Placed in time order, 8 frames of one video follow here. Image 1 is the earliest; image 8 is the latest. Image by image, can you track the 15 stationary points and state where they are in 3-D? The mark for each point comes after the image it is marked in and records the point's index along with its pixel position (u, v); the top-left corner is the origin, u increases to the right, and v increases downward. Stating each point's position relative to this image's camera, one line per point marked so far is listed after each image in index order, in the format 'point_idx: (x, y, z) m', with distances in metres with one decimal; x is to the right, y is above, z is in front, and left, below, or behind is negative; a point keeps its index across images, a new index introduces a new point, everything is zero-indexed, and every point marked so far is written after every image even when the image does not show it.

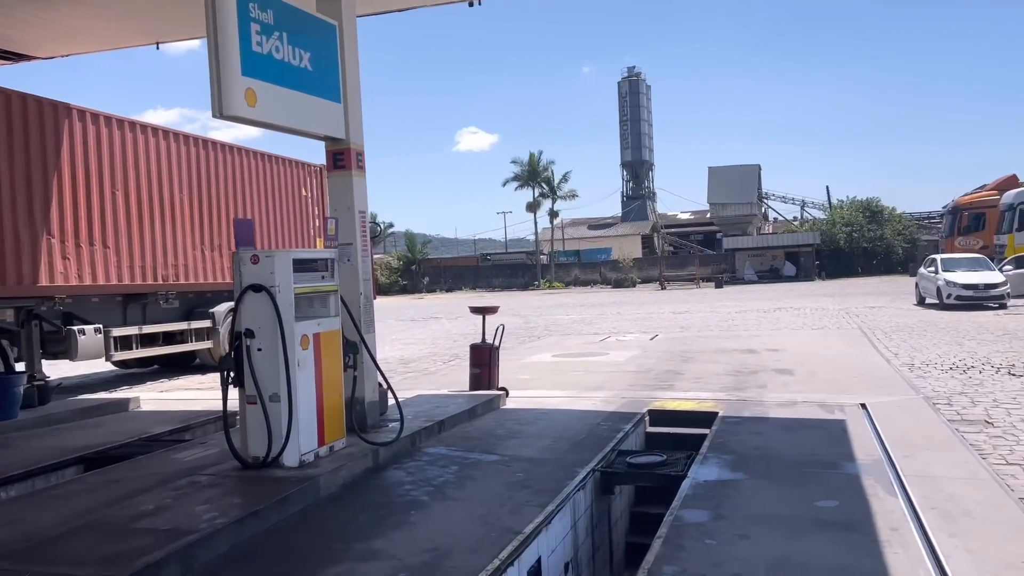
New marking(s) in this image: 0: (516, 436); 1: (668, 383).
0: (0.0, -1.3, +7.6) m
1: (+2.1, -1.3, +11.2) m
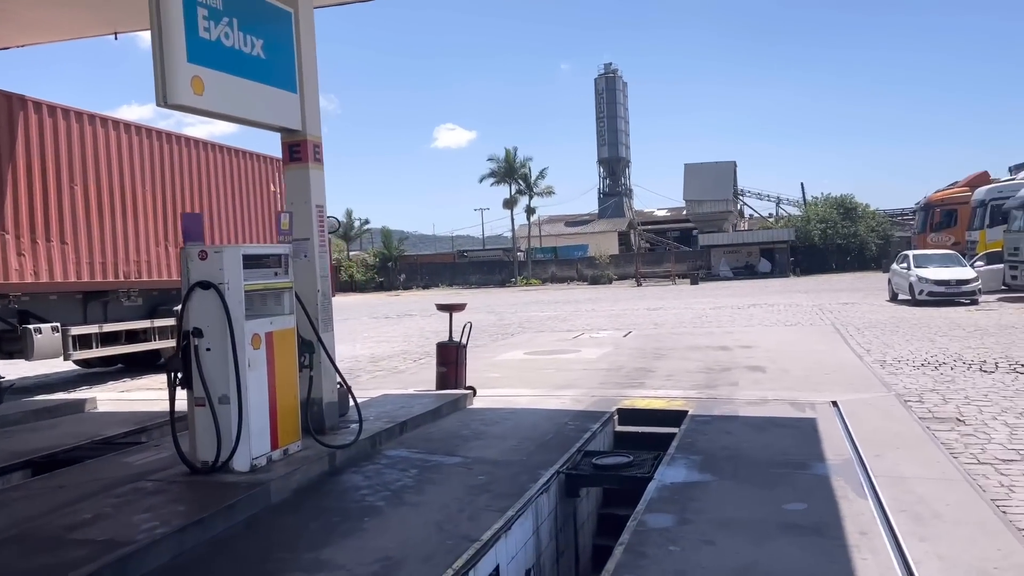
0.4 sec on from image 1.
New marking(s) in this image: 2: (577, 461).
0: (-0.3, -1.3, +7.4) m
1: (+1.7, -1.2, +11.0) m
2: (+0.5, -1.4, +6.7) m
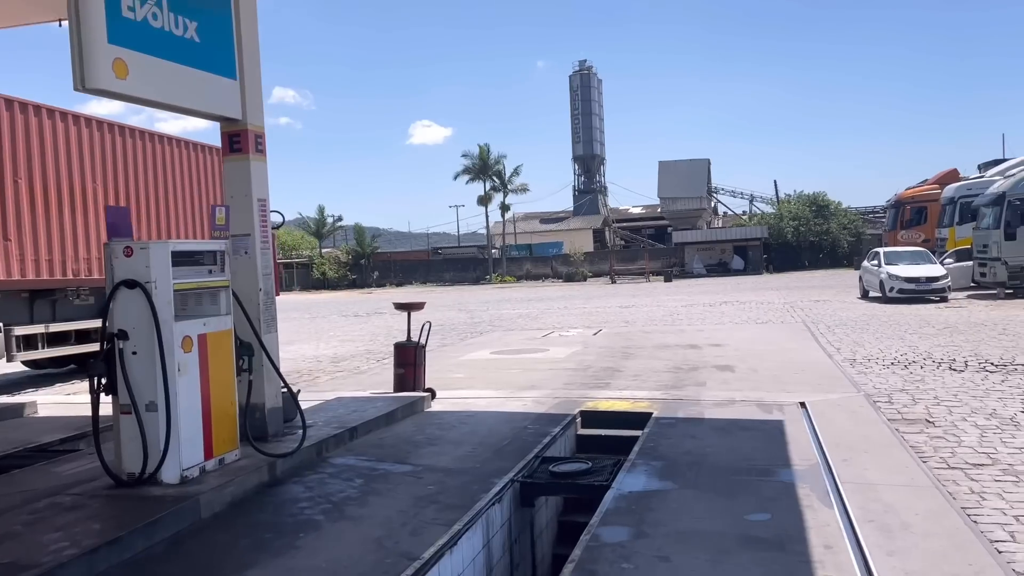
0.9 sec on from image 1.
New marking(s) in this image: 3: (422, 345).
0: (-0.7, -1.3, +7.0) m
1: (+1.2, -1.2, +10.8) m
2: (+0.2, -1.4, +6.4) m
3: (-1.0, -0.6, +9.2) m
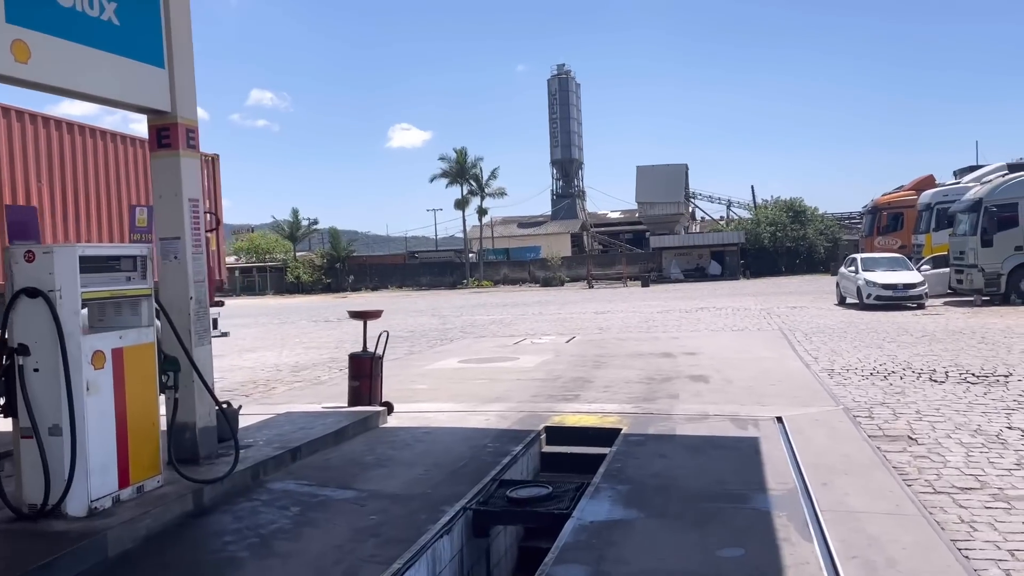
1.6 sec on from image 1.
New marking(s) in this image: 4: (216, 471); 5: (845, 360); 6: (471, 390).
0: (-1.0, -1.4, +6.5) m
1: (+0.7, -1.3, +10.3) m
2: (-0.2, -1.4, +5.9) m
3: (-1.4, -0.7, +8.7) m
4: (-2.0, -1.2, +5.7) m
5: (+5.0, -1.1, +12.6) m
6: (-0.5, -1.3, +10.8) m
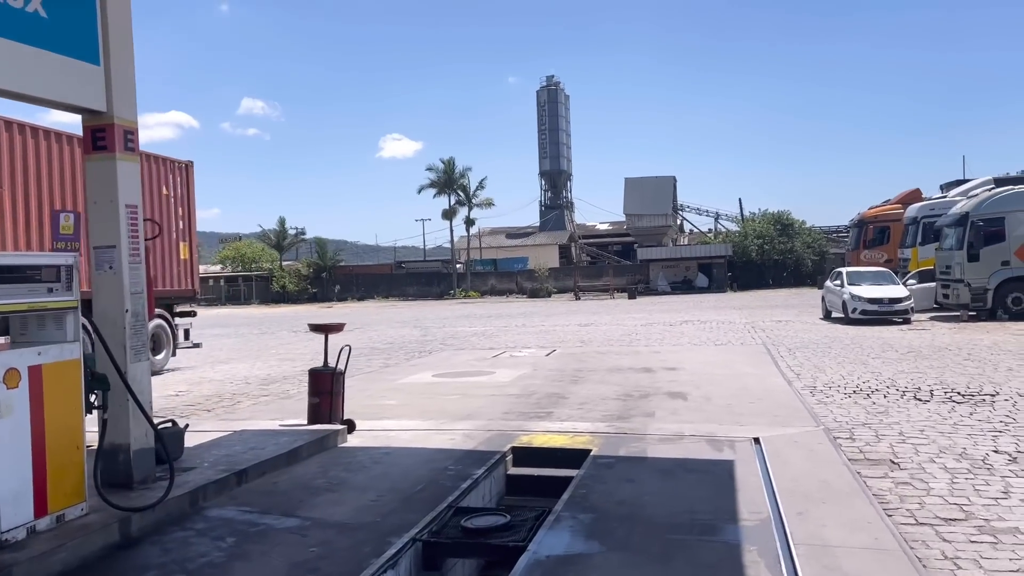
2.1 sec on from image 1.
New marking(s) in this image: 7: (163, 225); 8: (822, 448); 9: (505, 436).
0: (-1.3, -1.5, +6.1) m
1: (+0.4, -1.4, +9.9) m
2: (-0.4, -1.5, +5.5) m
3: (-1.7, -0.8, +8.3) m
4: (-2.3, -1.3, +5.3) m
5: (+4.6, -1.3, +12.3) m
6: (-0.9, -1.4, +10.4) m
7: (-6.8, +1.3, +16.4) m
8: (+2.8, -1.4, +7.5) m
9: (-0.1, -1.4, +8.1) m
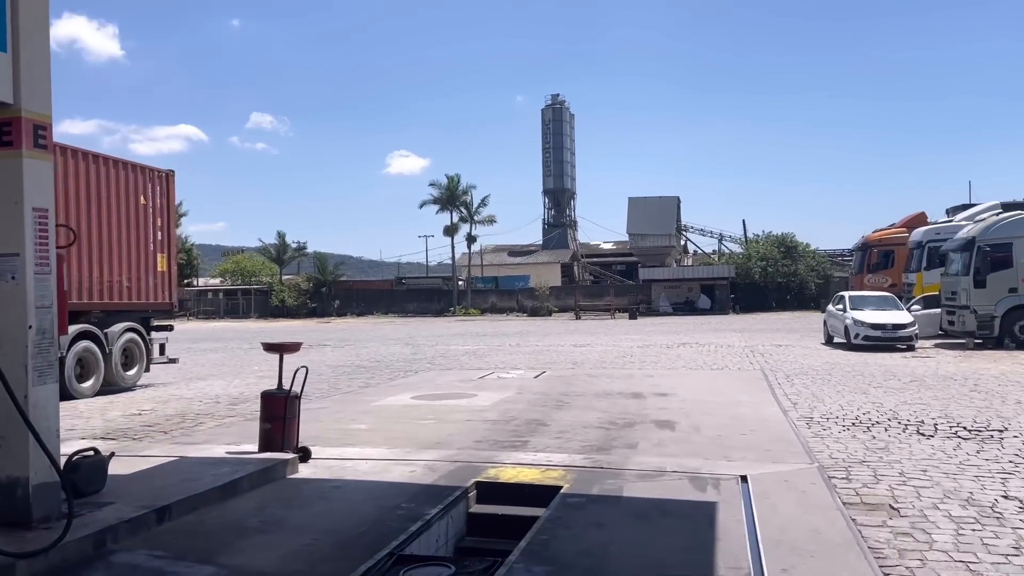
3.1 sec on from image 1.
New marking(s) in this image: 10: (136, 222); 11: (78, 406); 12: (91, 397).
0: (-1.6, -1.6, +5.5) m
1: (+0.1, -1.7, +9.3) m
2: (-0.8, -1.6, +4.9) m
3: (-2.0, -1.0, +7.7) m
4: (-2.6, -1.4, +4.7) m
5: (+4.3, -1.6, +11.7) m
6: (-1.2, -1.7, +9.7) m
7: (-7.0, +1.0, +15.9) m
8: (+2.5, -1.6, +6.9) m
9: (-0.4, -1.6, +7.5) m
10: (-7.1, +1.2, +15.8) m
11: (-6.3, -1.7, +12.2) m
12: (-7.1, -1.8, +14.2) m
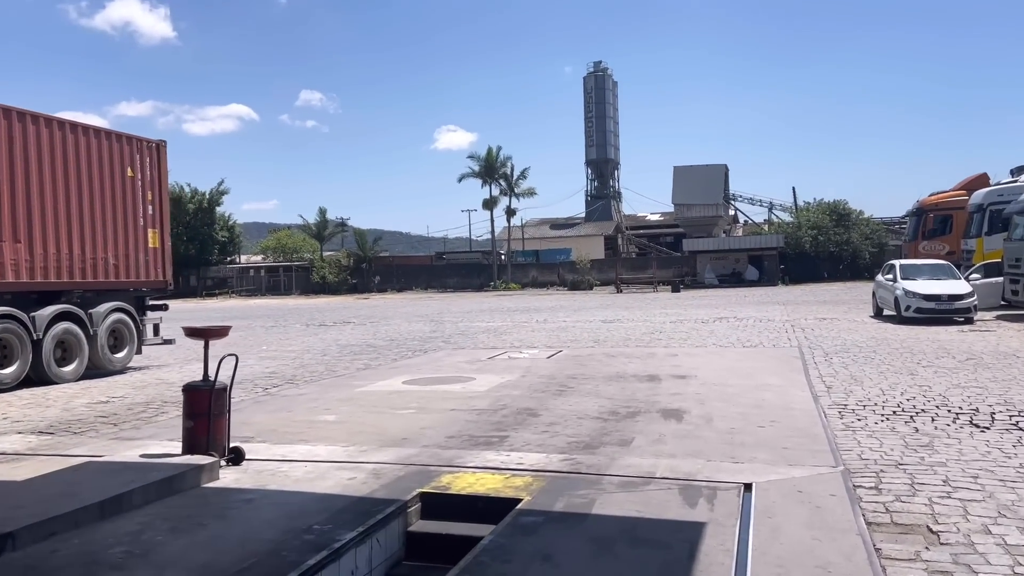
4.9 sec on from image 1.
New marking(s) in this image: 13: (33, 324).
0: (-2.0, -1.4, +4.4) m
1: (-0.1, -1.4, +8.1) m
2: (-1.2, -1.5, +3.7) m
3: (-2.3, -0.8, +6.6) m
4: (-3.1, -1.3, +3.7) m
5: (+4.3, -1.3, +10.2) m
6: (-1.3, -1.4, +8.6) m
7: (-6.9, +1.4, +15.0) m
8: (+2.1, -1.4, +5.6) m
9: (-0.7, -1.4, +6.3) m
10: (-6.9, +1.6, +15.0) m
11: (-6.3, -1.4, +11.4) m
12: (-7.0, -1.5, +13.5) m
13: (-7.3, -0.5, +12.8) m
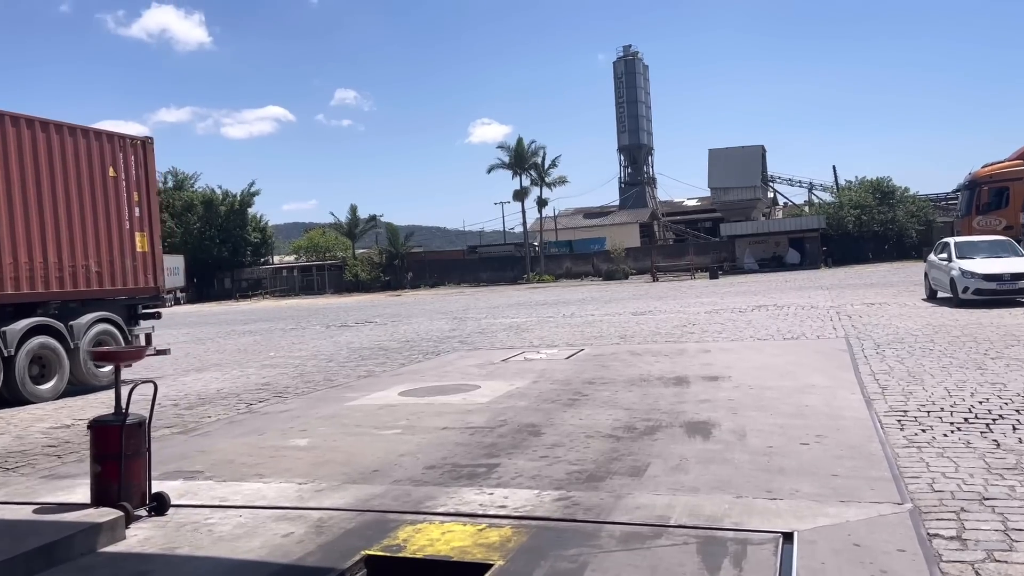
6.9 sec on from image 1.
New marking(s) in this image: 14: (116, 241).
0: (-2.2, -1.5, +3.2) m
1: (-0.1, -1.4, +6.8) m
2: (-1.5, -1.6, +2.5) m
3: (-2.4, -0.9, +5.5) m
4: (-3.3, -1.4, +2.5) m
5: (+4.3, -1.1, +8.8) m
6: (-1.4, -1.4, +7.4) m
7: (-6.7, +1.3, +14.0) m
8: (+1.9, -1.4, +4.2) m
9: (-0.8, -1.4, +5.1) m
10: (-6.7, +1.5, +14.0) m
11: (-6.2, -1.6, +10.4) m
12: (-6.8, -1.6, +12.5) m
13: (-7.1, -0.7, +11.8) m
14: (-6.6, +0.8, +14.2) m
